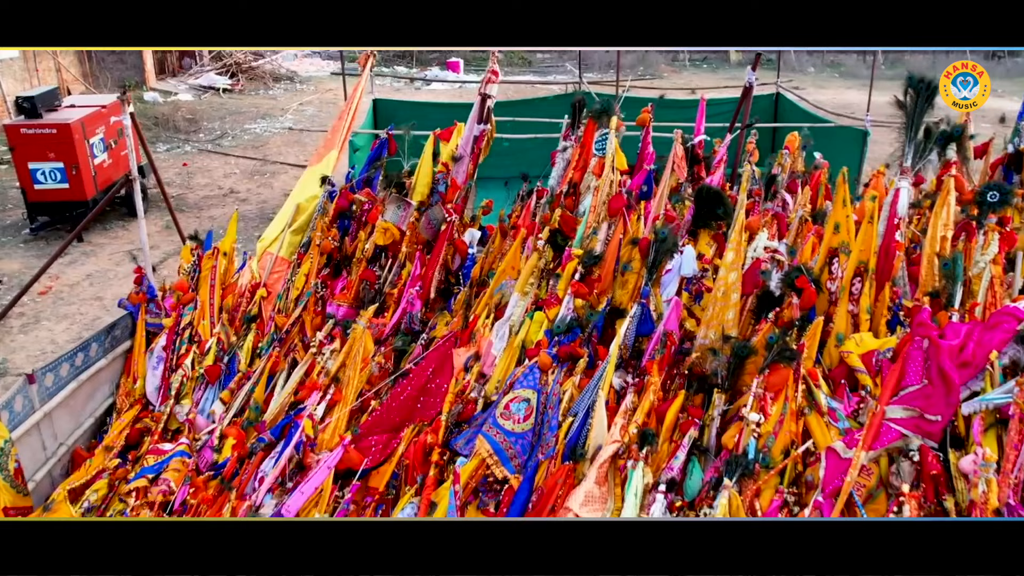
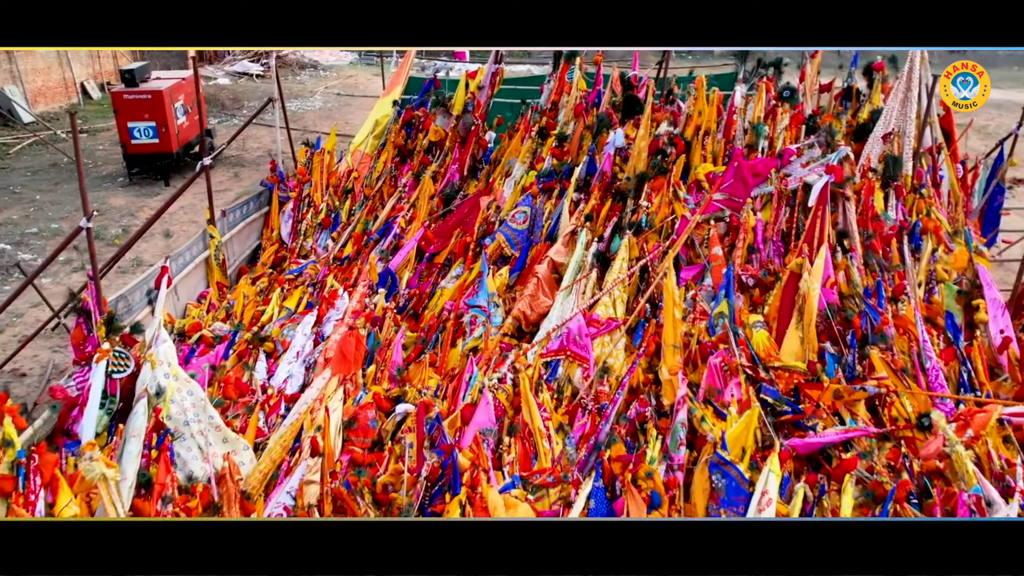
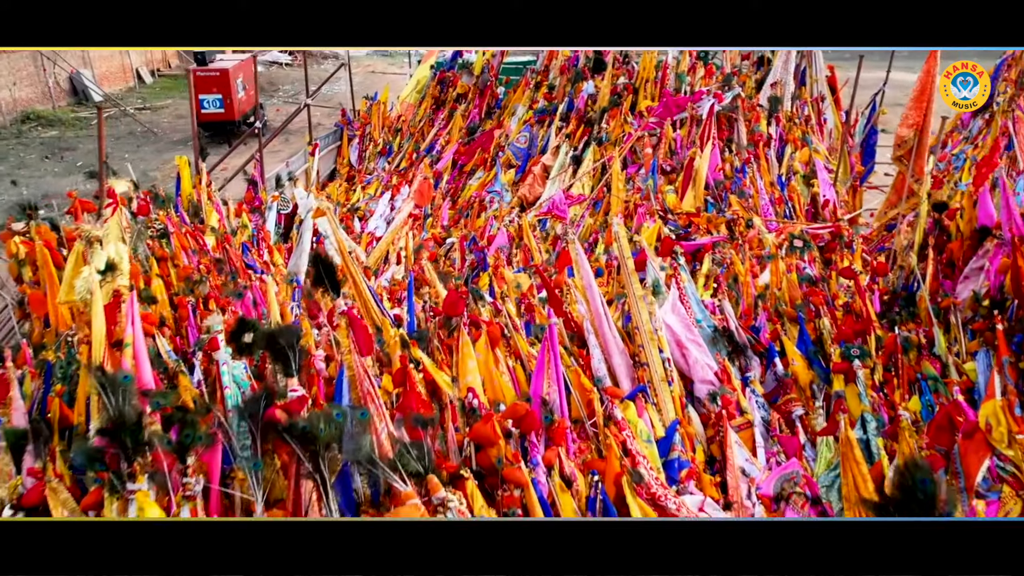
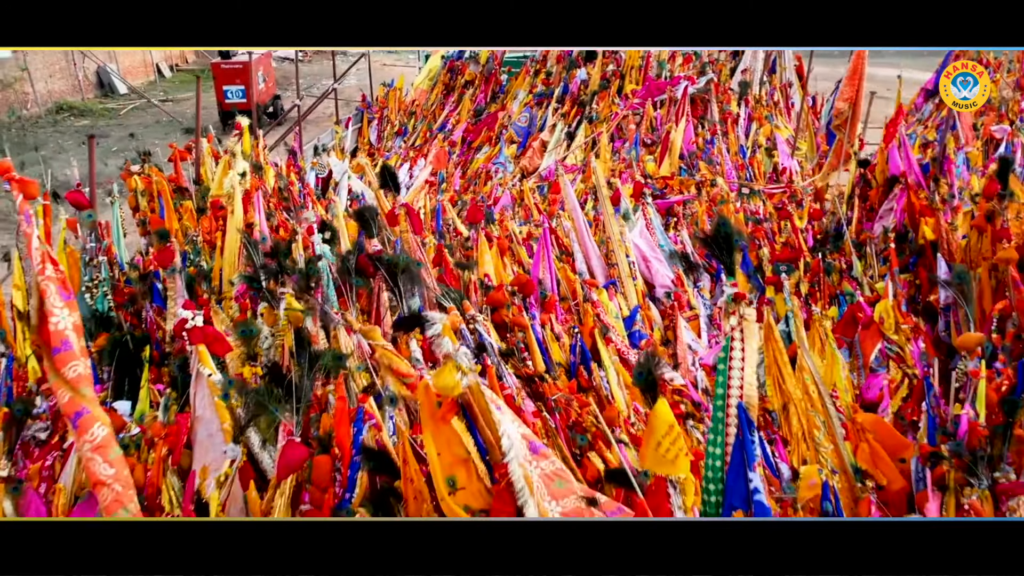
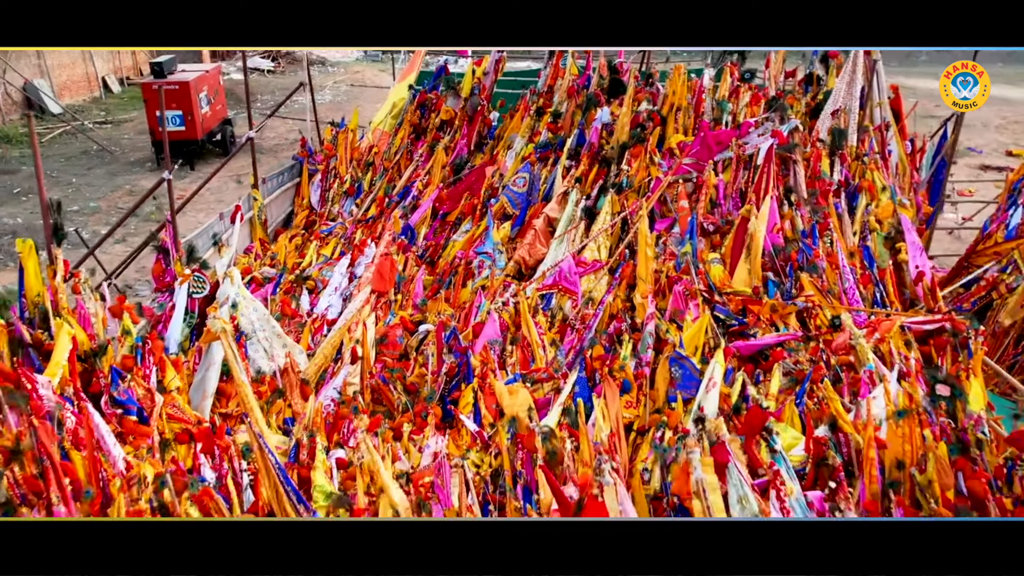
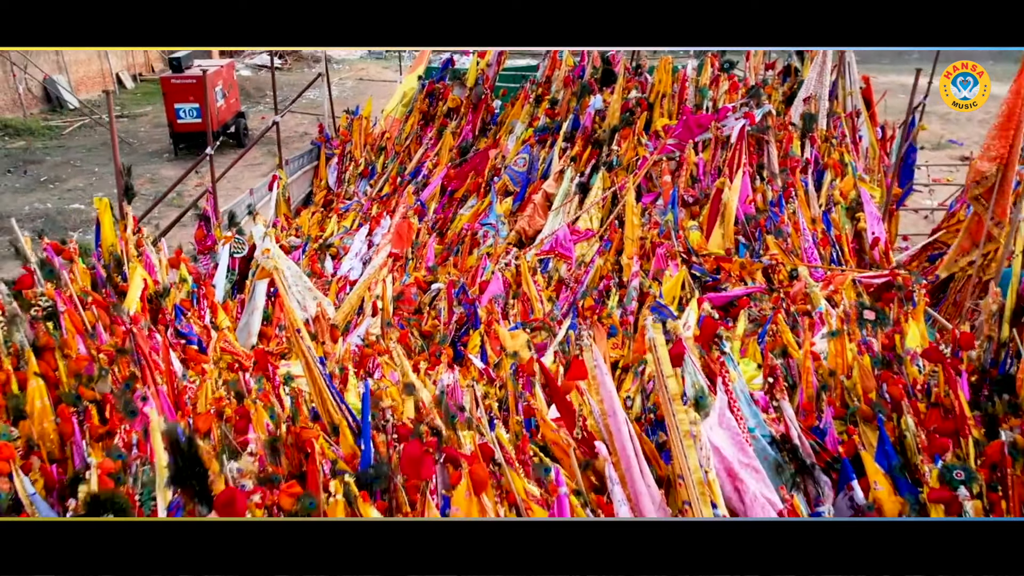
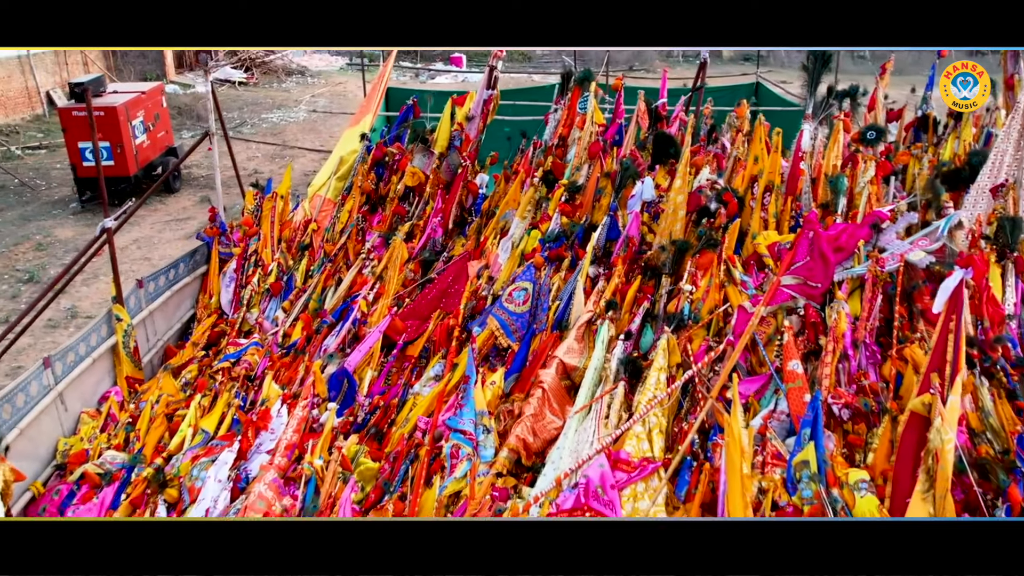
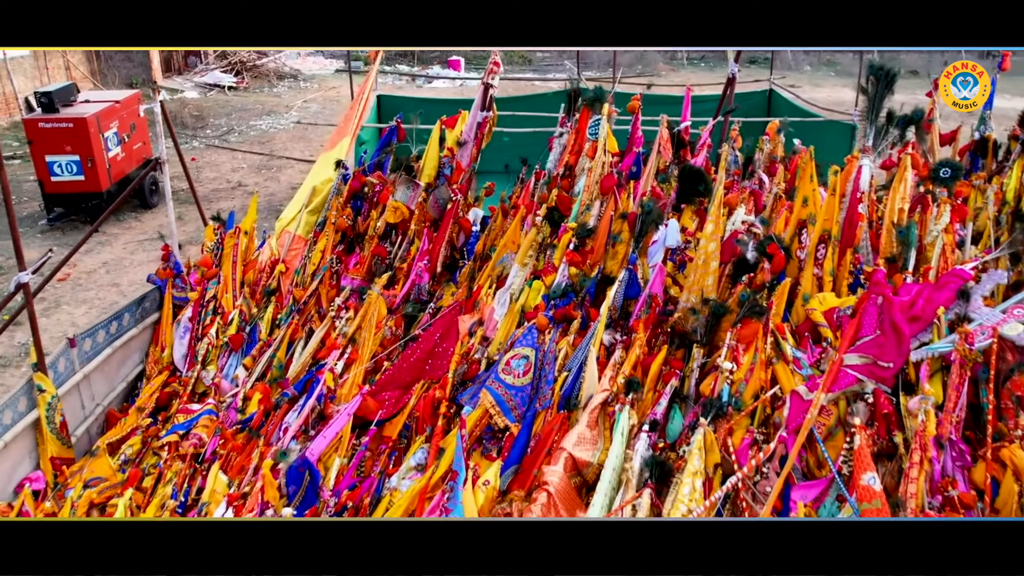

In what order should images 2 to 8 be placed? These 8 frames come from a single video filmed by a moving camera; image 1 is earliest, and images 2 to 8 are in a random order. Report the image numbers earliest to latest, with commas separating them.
8, 7, 2, 5, 6, 3, 4
